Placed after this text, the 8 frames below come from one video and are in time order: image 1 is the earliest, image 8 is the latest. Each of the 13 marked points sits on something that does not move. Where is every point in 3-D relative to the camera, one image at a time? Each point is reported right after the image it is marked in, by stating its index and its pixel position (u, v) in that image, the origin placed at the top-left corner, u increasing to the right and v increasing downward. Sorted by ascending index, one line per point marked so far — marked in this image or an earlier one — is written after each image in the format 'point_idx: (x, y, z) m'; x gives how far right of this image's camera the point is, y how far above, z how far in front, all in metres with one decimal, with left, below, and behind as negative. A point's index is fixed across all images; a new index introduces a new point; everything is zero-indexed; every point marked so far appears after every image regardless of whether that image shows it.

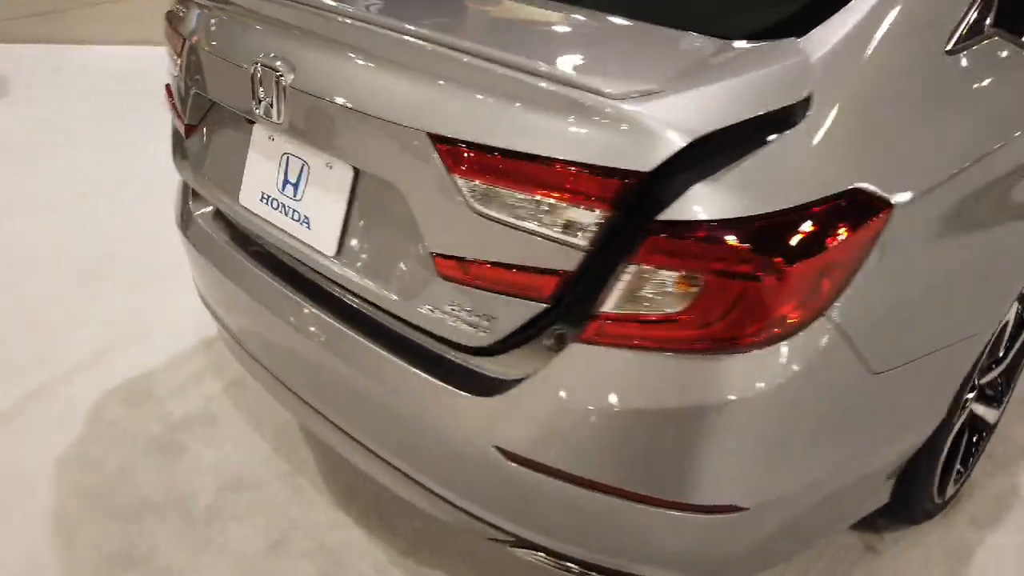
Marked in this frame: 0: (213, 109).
0: (-0.5, +0.3, +1.4) m
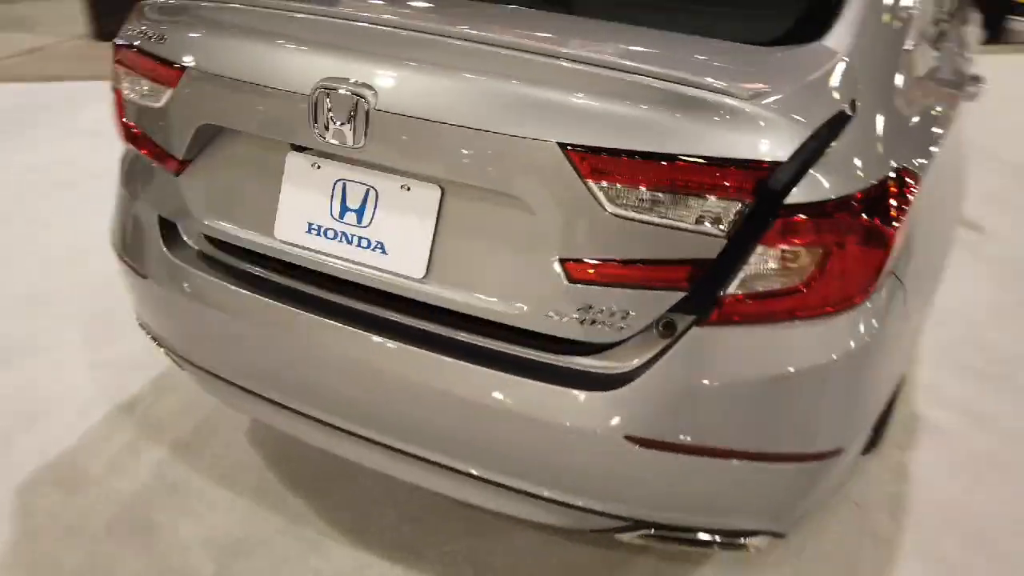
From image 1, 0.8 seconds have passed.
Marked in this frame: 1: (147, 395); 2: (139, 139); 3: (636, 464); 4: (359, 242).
0: (-0.5, +0.3, +1.3) m
1: (-0.9, -0.3, +2.0) m
2: (-0.7, +0.3, +1.4) m
3: (+0.2, -0.3, +1.1) m
4: (-0.2, +0.1, +1.2) m
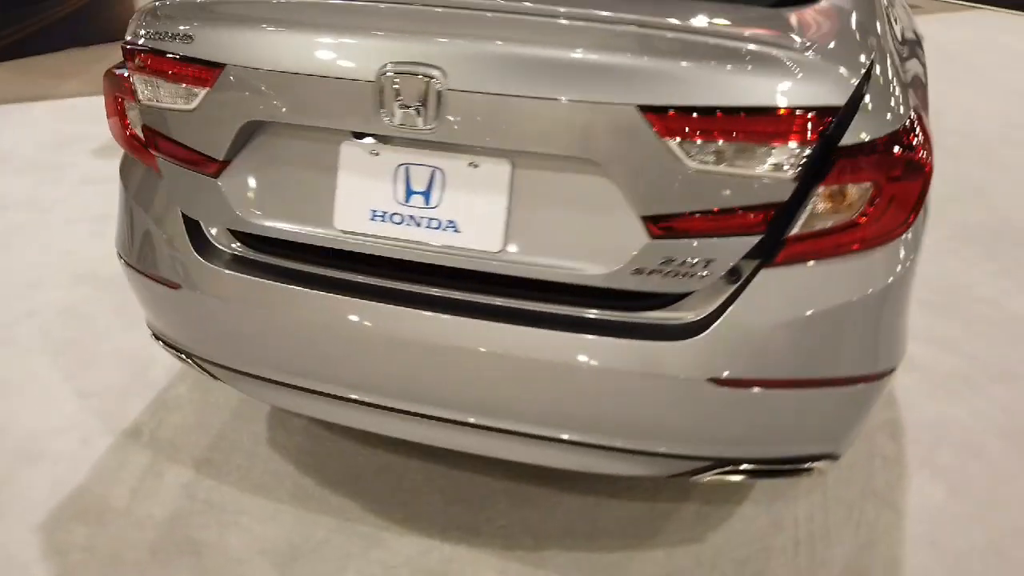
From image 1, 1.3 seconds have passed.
0: (-0.4, +0.3, +1.3) m
1: (-0.9, -0.3, +1.9) m
2: (-0.6, +0.2, +1.4) m
3: (+0.3, -0.2, +1.2) m
4: (-0.1, +0.1, +1.2) m
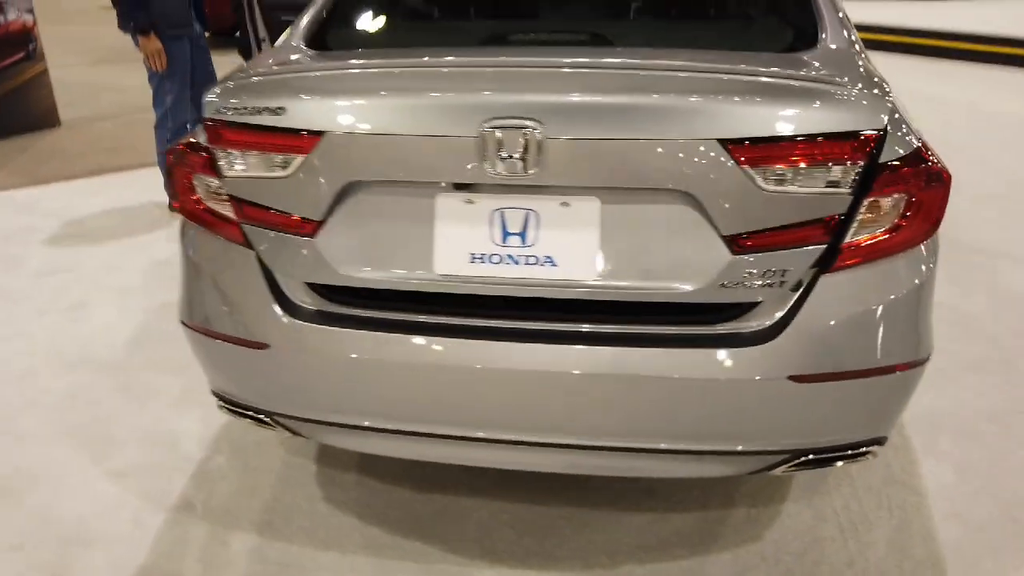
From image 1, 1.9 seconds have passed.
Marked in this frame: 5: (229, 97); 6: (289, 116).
0: (-0.3, +0.2, +1.4) m
1: (-0.7, -0.5, +1.9) m
2: (-0.5, +0.1, +1.5) m
3: (+0.5, -0.2, +1.4) m
4: (0.0, 0.0, +1.4) m
5: (-0.5, +0.4, +1.5) m
6: (-0.4, +0.3, +1.4) m
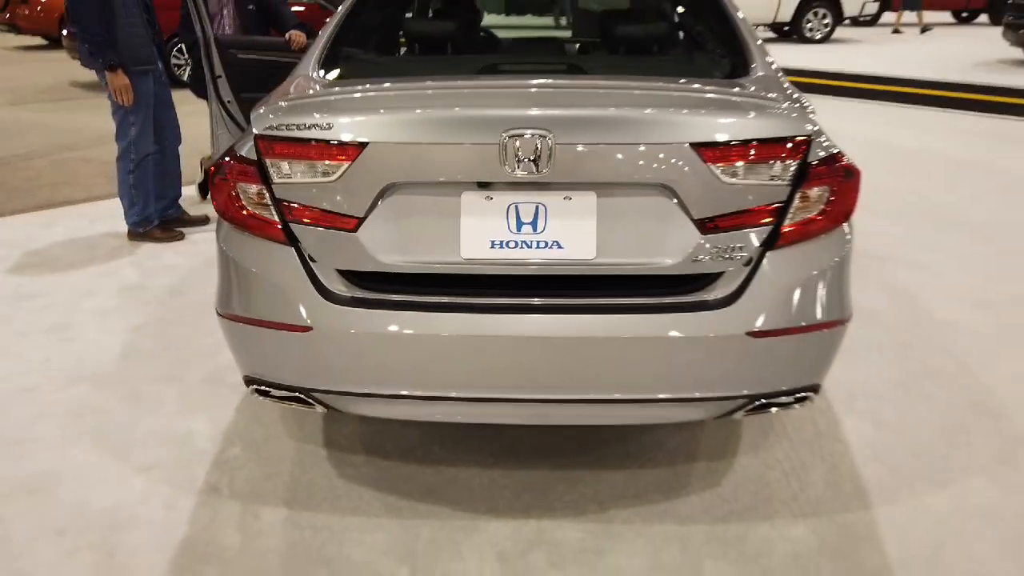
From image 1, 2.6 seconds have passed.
0: (-0.2, +0.2, +1.6) m
1: (-0.8, -0.5, +2.1) m
2: (-0.5, +0.2, +1.7) m
3: (+0.5, -0.1, +1.7) m
4: (0.0, +0.1, +1.7) m
5: (-0.5, +0.4, +1.7) m
6: (-0.4, +0.3, +1.6) m
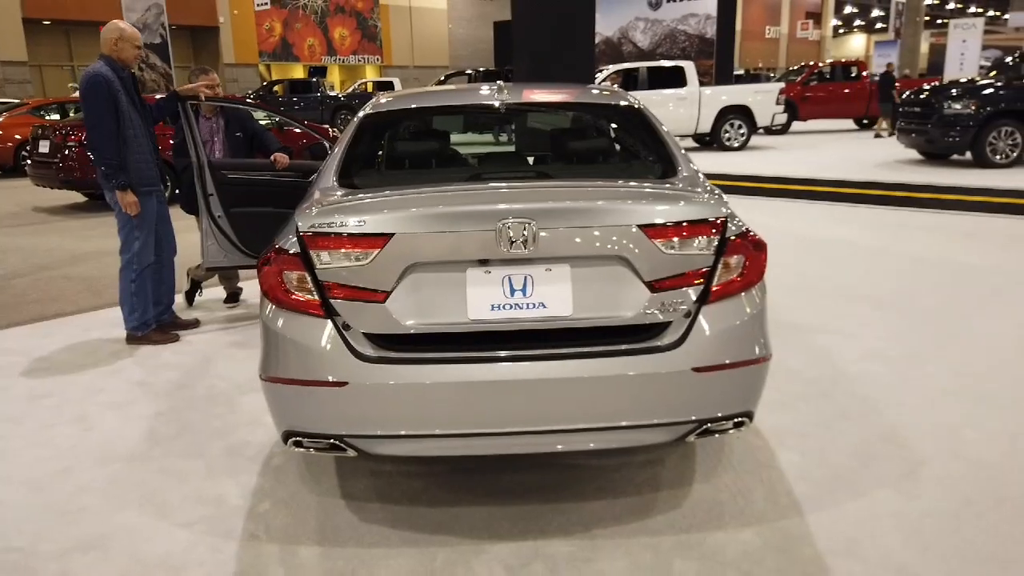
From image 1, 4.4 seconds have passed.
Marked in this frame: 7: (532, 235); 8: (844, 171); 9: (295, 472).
0: (-0.3, +0.1, +2.1) m
1: (-0.8, -0.7, +2.4) m
2: (-0.5, 0.0, +2.1) m
3: (+0.5, -0.3, +2.2) m
4: (0.0, -0.1, +2.1) m
5: (-0.6, +0.2, +2.2) m
6: (-0.4, +0.2, +2.1) m
7: (+0.1, +0.1, +2.1) m
8: (+4.5, +1.6, +10.9) m
9: (-0.7, -0.6, +2.7) m
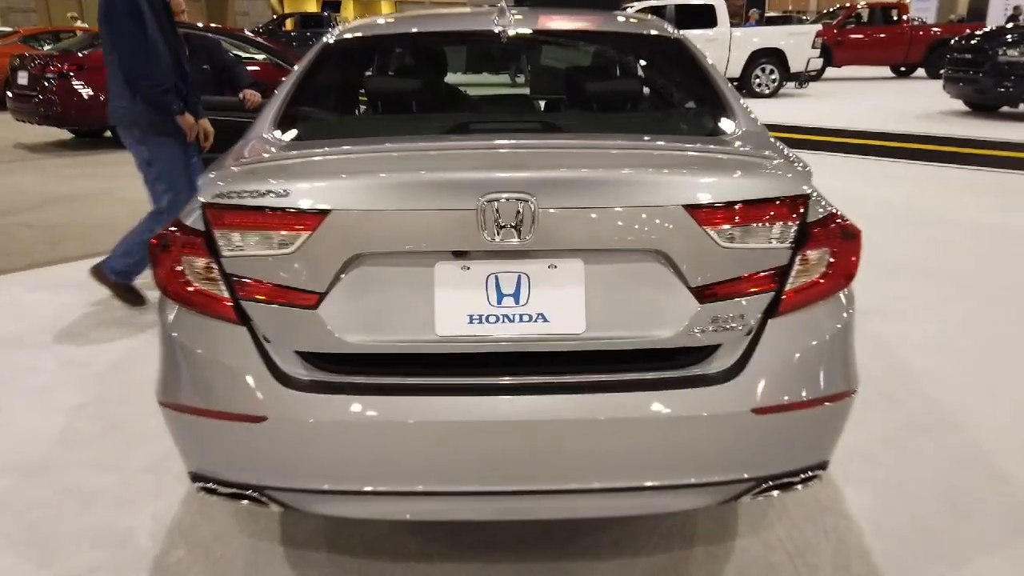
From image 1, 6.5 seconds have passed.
0: (-0.3, 0.0, +1.5) m
1: (-0.8, -0.7, +1.8) m
2: (-0.5, 0.0, +1.5) m
3: (+0.5, -0.3, +1.5) m
4: (0.0, -0.1, +1.5) m
5: (-0.6, +0.2, +1.6) m
6: (-0.4, +0.2, +1.5) m
7: (0.0, +0.1, +1.5) m
8: (+4.7, +2.1, +10.0) m
9: (-0.8, -0.6, +2.2) m
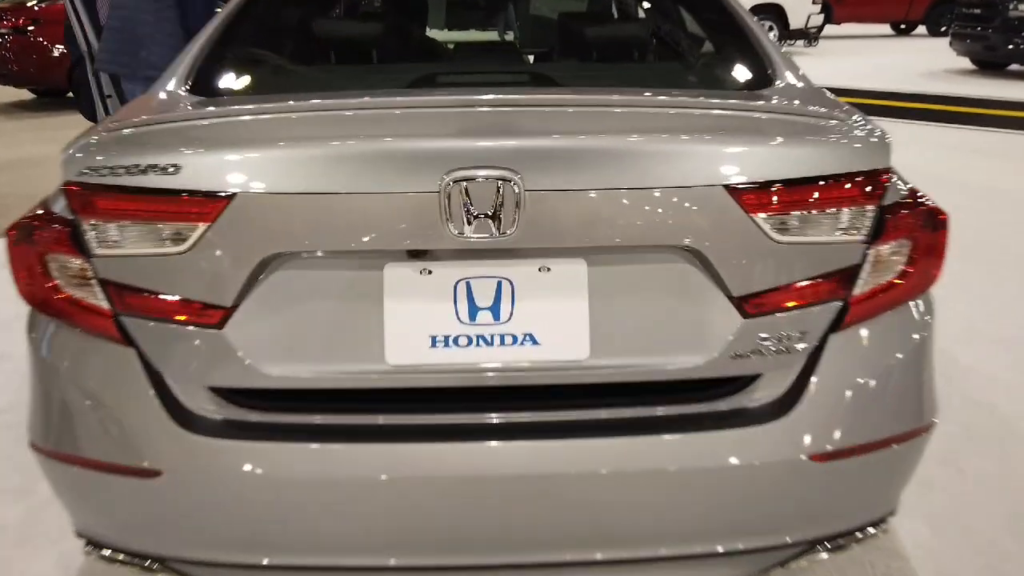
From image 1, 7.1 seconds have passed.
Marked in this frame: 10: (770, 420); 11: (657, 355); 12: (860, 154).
0: (-0.3, 0.0, +1.1) m
1: (-0.8, -0.7, +1.5) m
2: (-0.5, 0.0, +1.1) m
3: (+0.4, -0.3, +1.2) m
4: (0.0, -0.1, +1.1) m
5: (-0.6, +0.2, +1.2) m
6: (-0.4, +0.1, +1.1) m
7: (0.0, +0.1, +1.1) m
8: (+4.6, +2.5, +9.6) m
9: (-0.8, -0.6, +1.8) m
10: (+0.4, -0.2, +1.1) m
11: (+0.2, -0.1, +1.1) m
12: (+0.5, +0.2, +1.2) m
